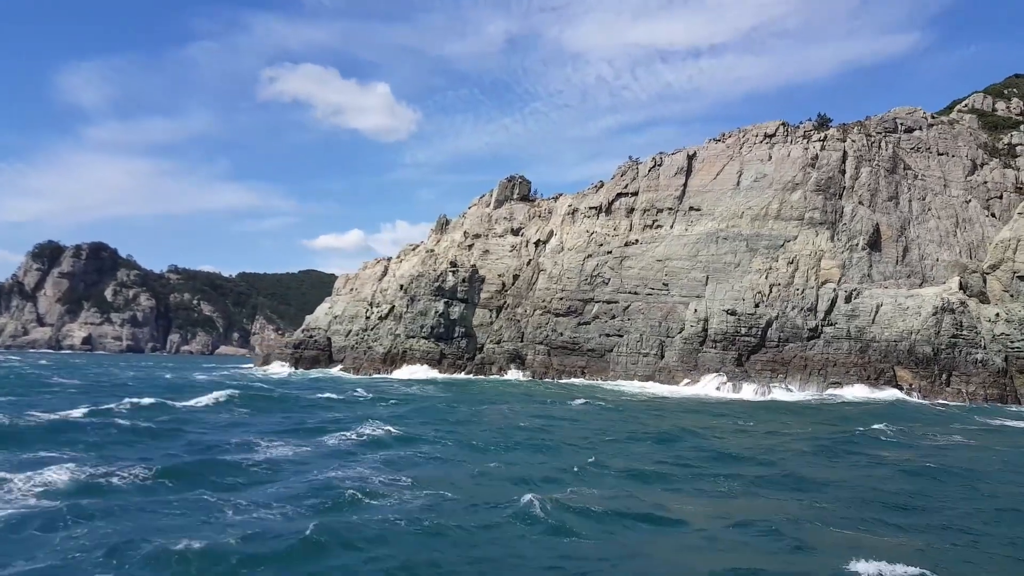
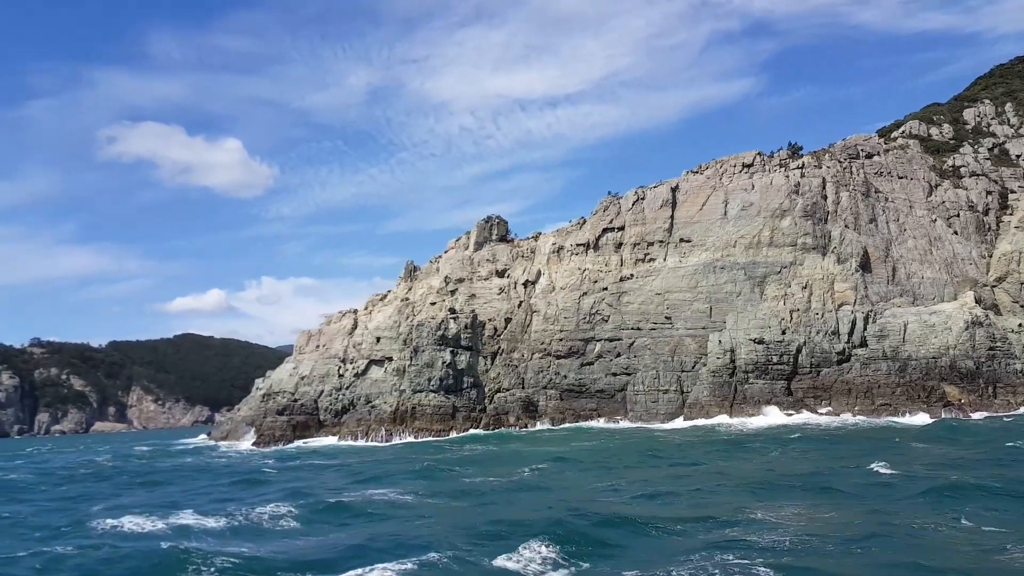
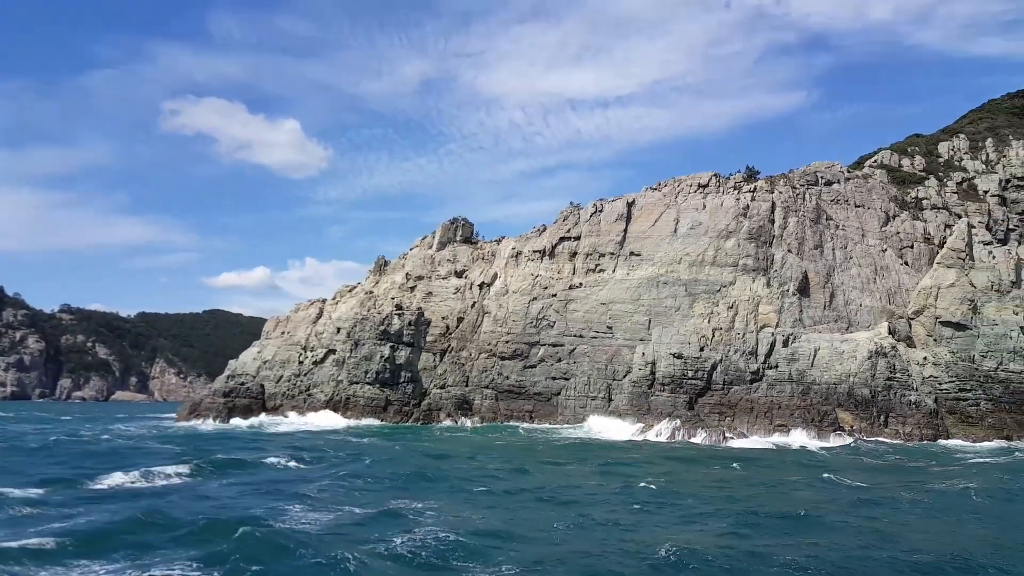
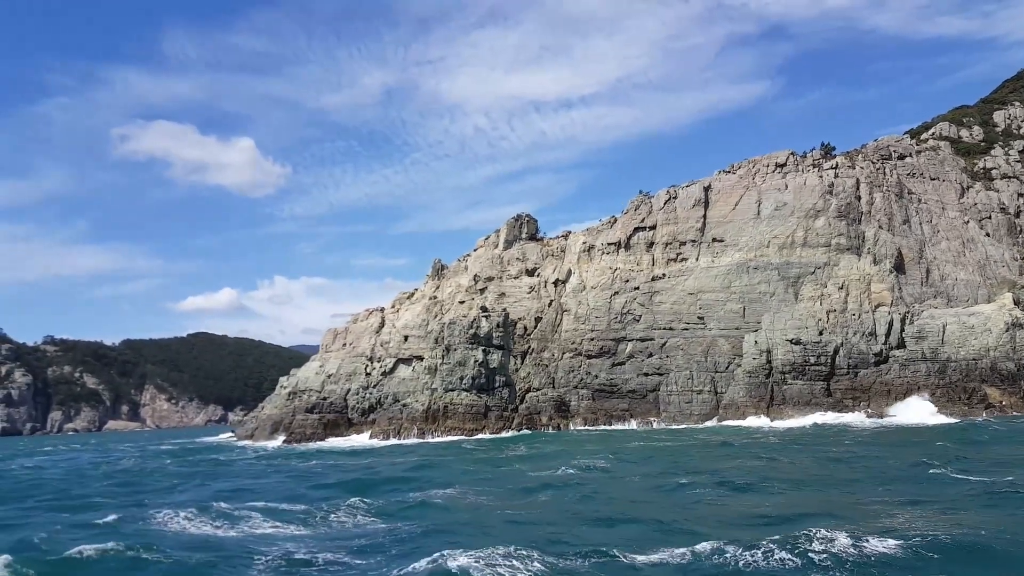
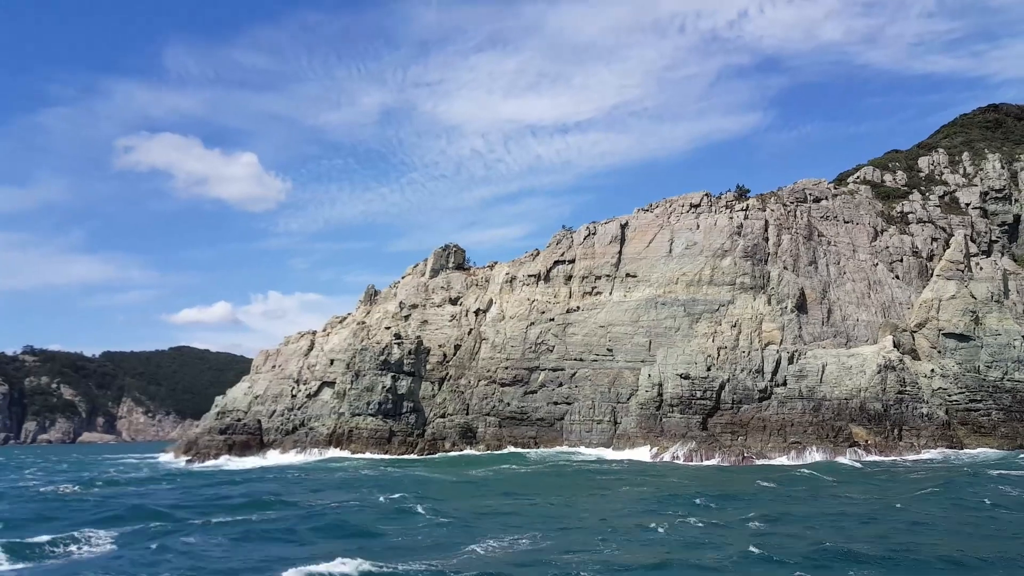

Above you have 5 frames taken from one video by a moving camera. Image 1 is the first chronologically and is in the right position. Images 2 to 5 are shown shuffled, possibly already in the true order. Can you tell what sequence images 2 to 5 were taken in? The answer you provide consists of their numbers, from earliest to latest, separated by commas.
3, 5, 2, 4
